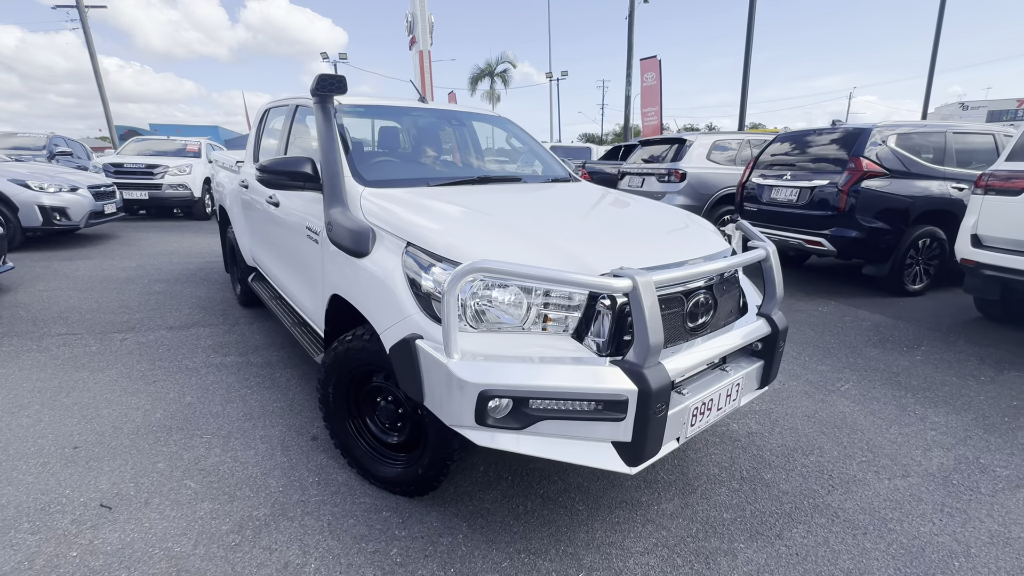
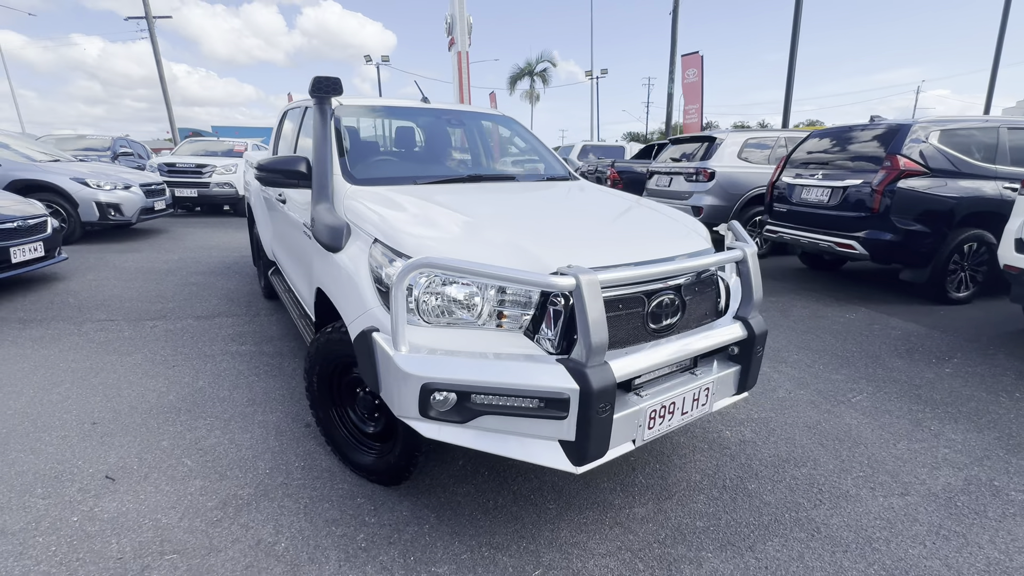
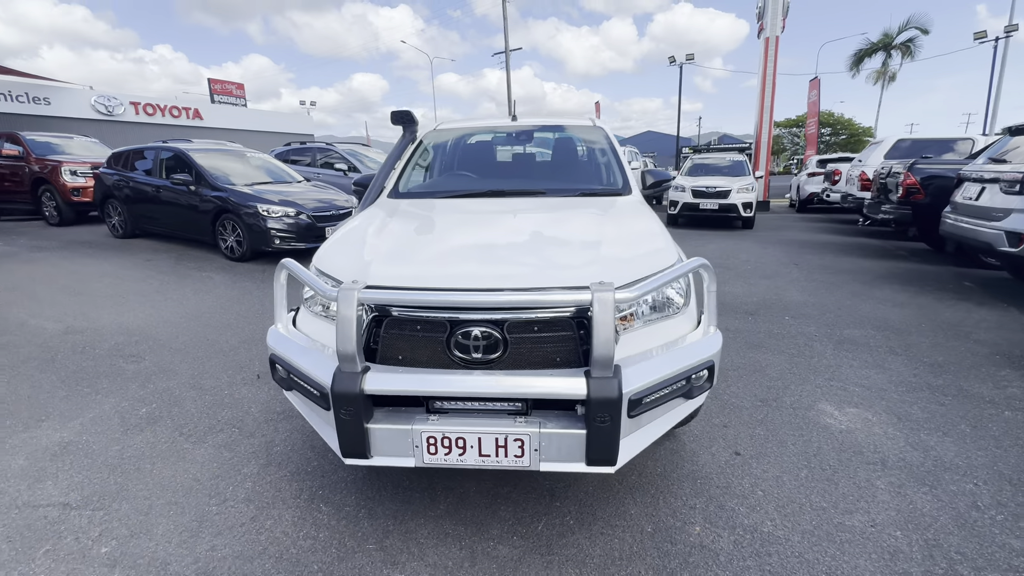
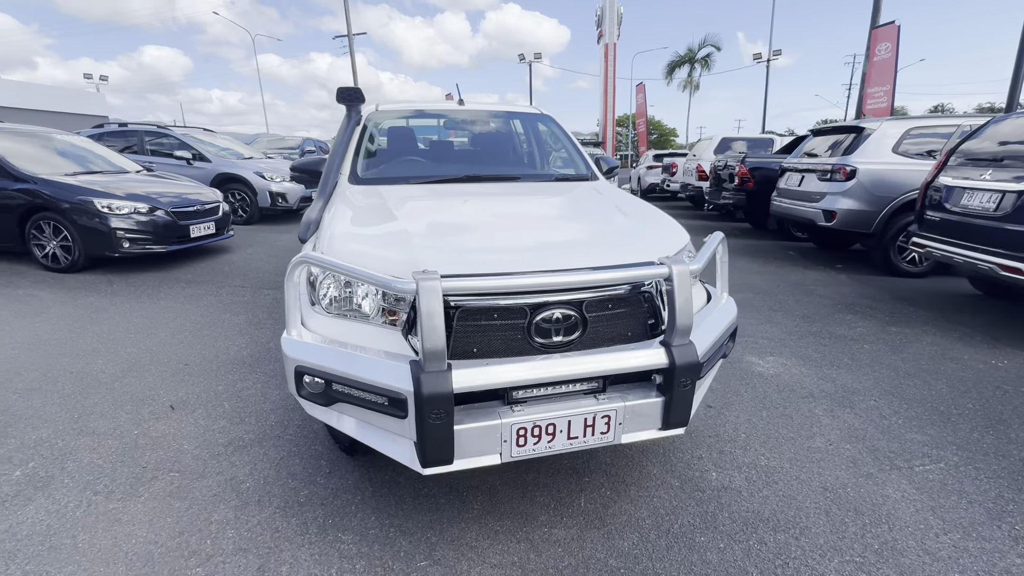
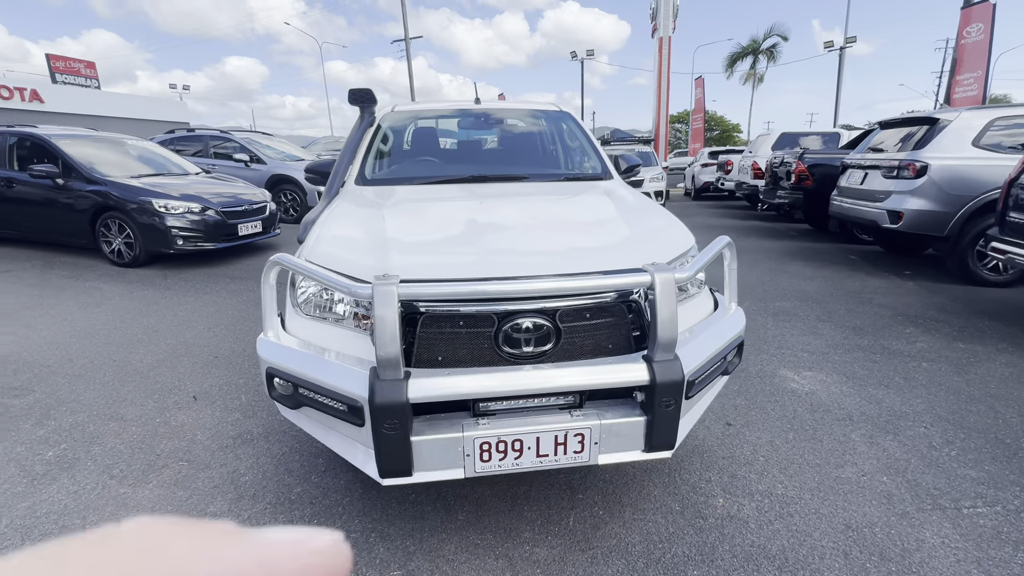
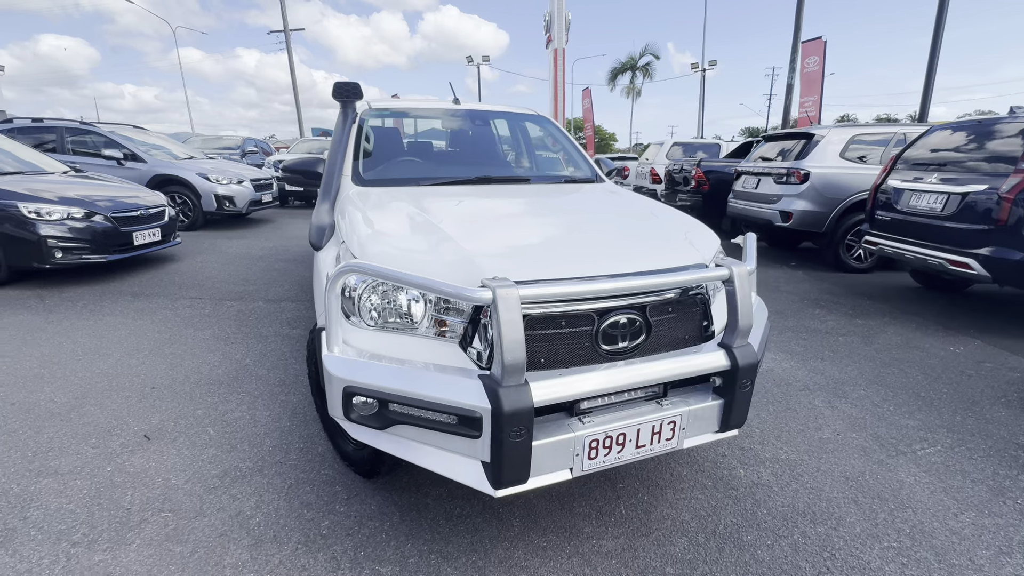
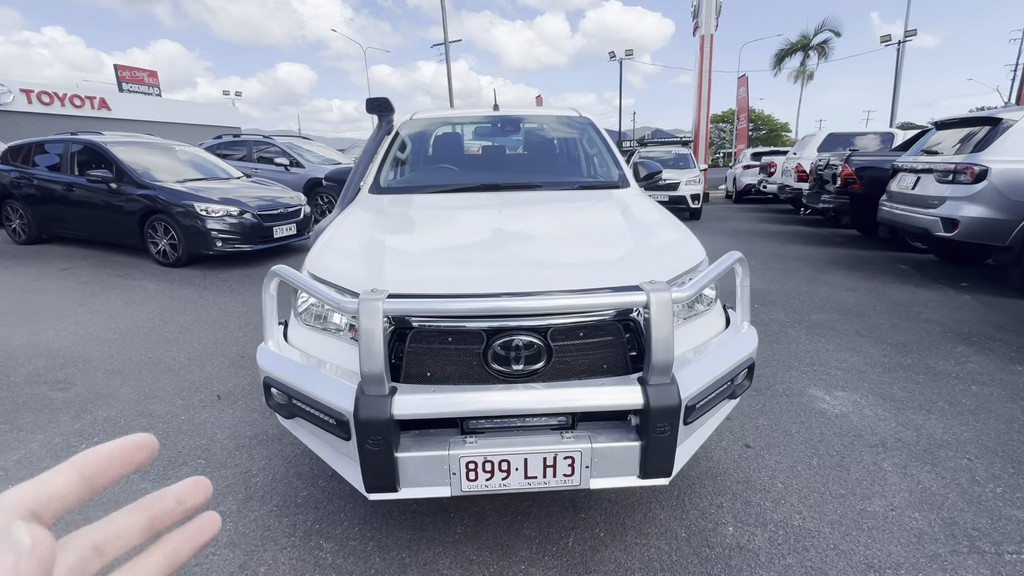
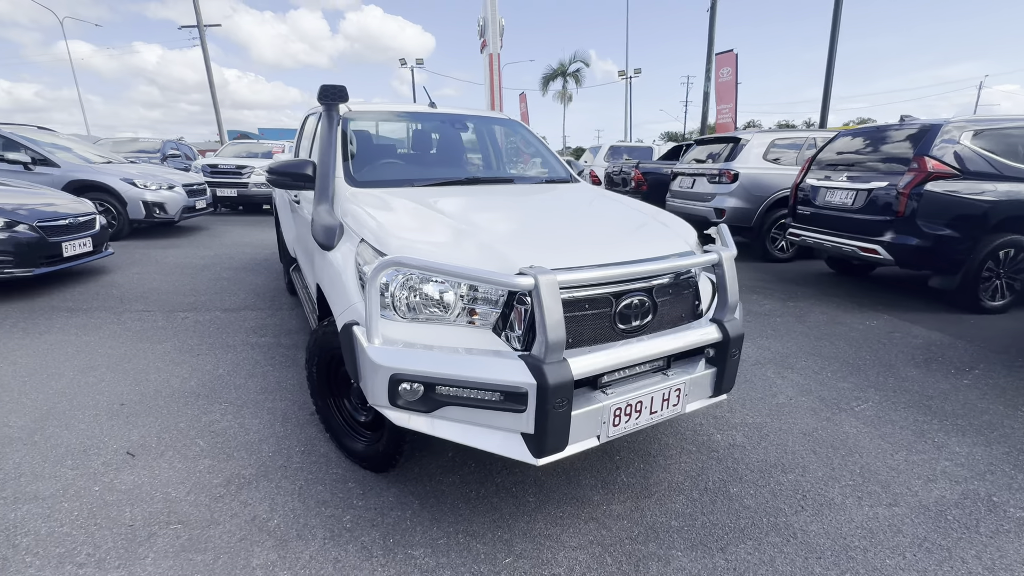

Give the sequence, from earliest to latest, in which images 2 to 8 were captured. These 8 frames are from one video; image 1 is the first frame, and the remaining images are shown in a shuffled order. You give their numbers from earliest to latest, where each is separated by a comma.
2, 8, 6, 4, 5, 7, 3
